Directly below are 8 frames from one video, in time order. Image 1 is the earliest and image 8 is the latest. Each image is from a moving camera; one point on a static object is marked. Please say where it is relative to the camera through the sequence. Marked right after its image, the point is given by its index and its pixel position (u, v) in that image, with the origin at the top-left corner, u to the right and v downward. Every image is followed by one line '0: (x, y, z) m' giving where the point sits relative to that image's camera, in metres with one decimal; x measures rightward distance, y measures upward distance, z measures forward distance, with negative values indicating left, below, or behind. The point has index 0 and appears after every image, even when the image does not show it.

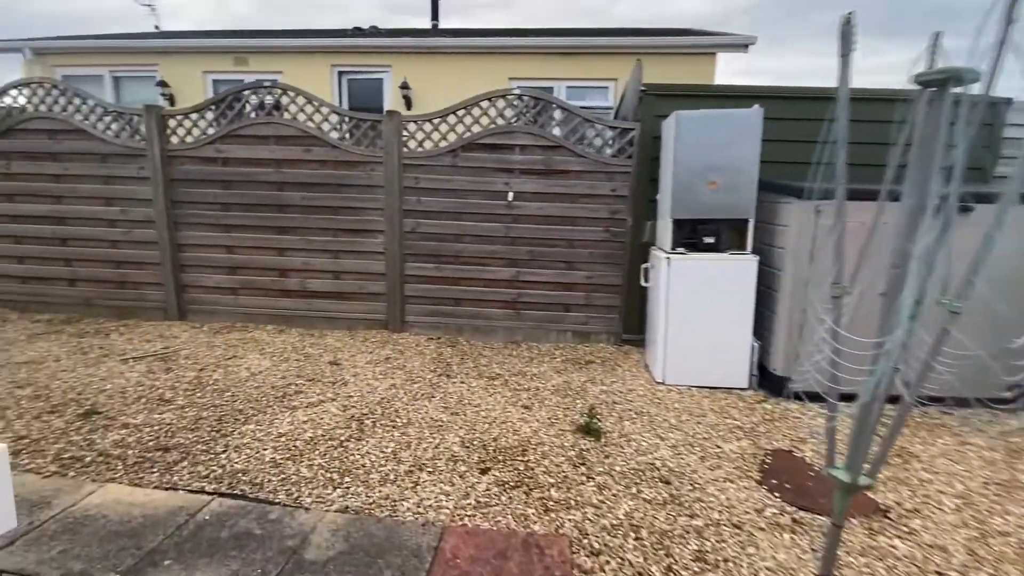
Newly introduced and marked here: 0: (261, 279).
0: (-2.3, +0.1, +4.5) m
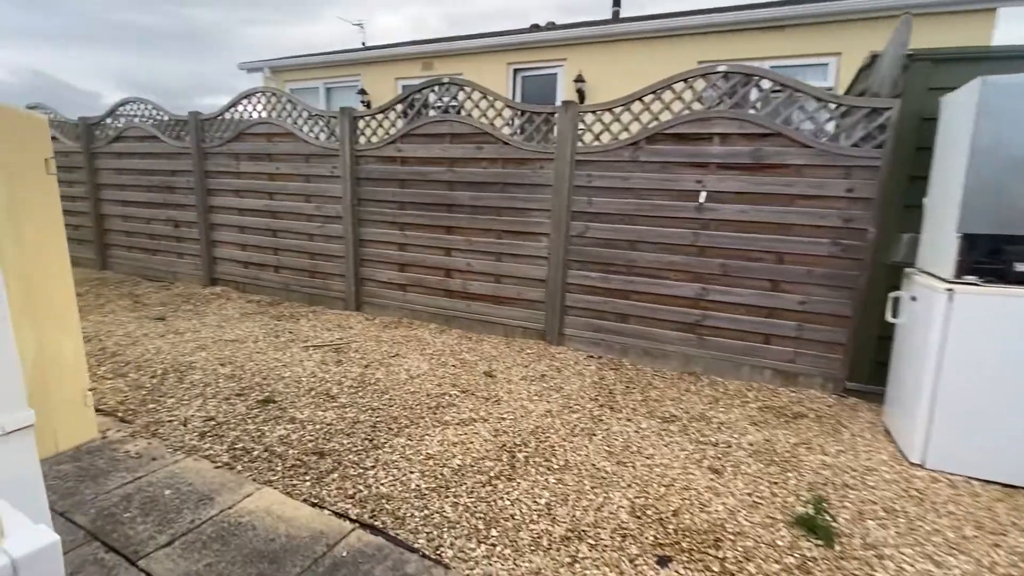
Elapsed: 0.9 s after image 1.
0: (-0.8, +0.1, +4.4) m
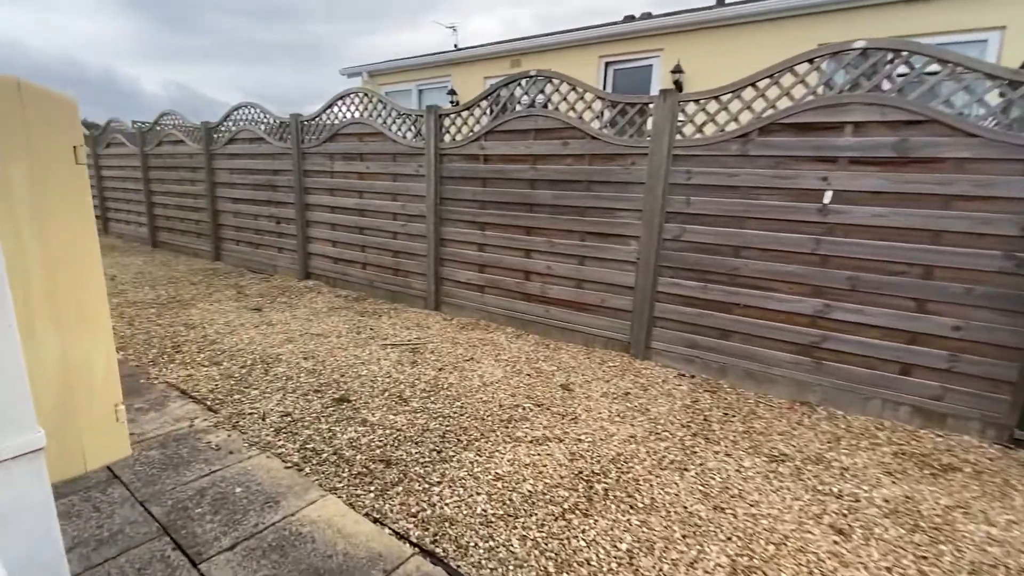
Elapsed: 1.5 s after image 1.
0: (0.0, +0.1, +4.3) m
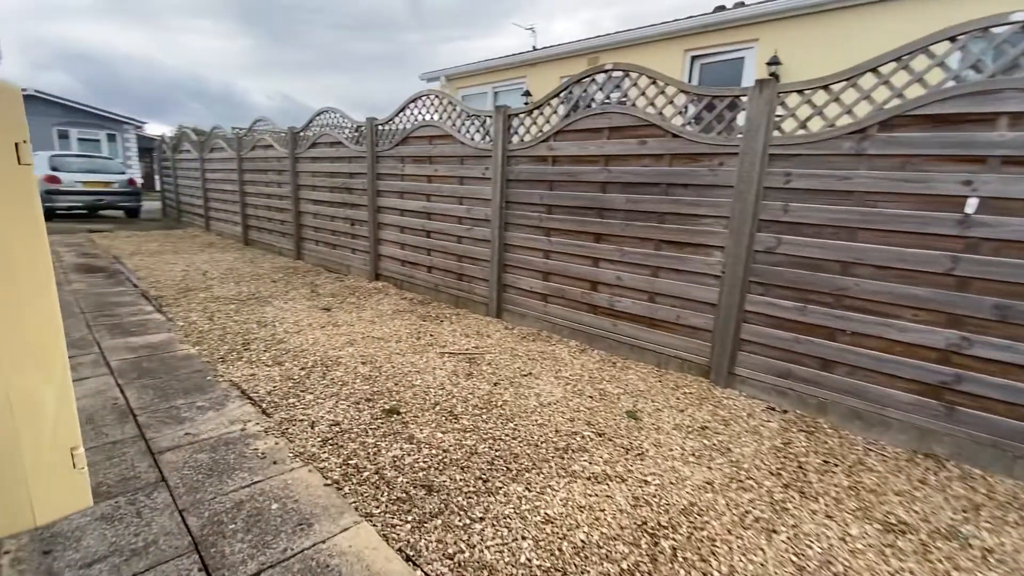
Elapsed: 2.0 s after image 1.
0: (+0.5, 0.0, +4.0) m
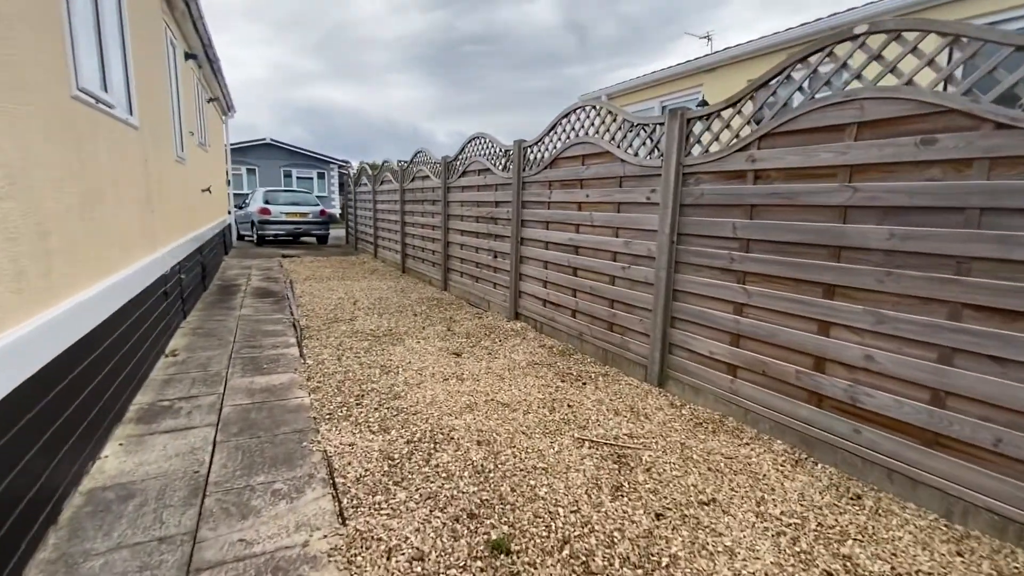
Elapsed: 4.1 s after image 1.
0: (+1.5, -0.4, +2.7) m
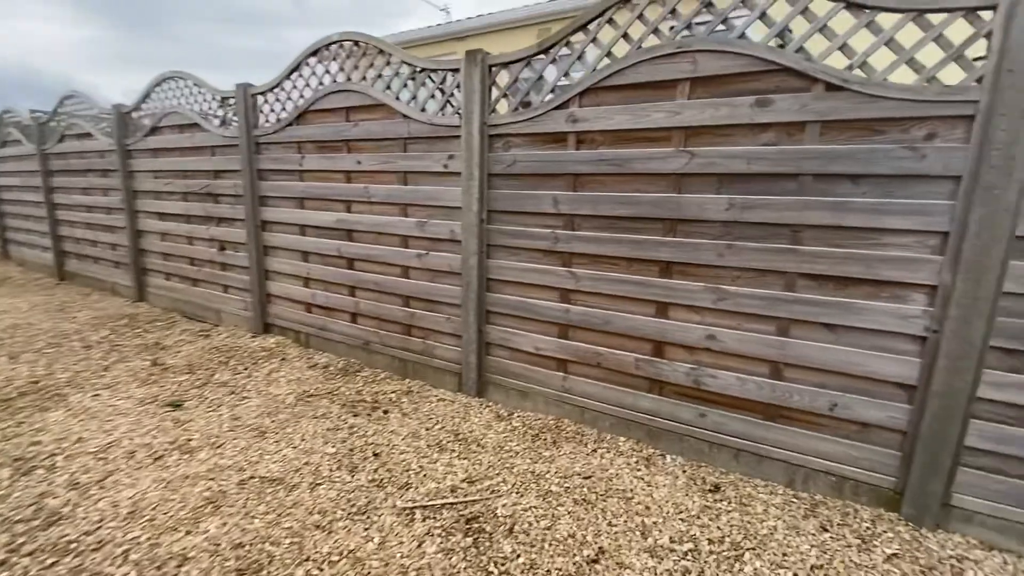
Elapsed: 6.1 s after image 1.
0: (+0.5, -0.3, +2.4) m
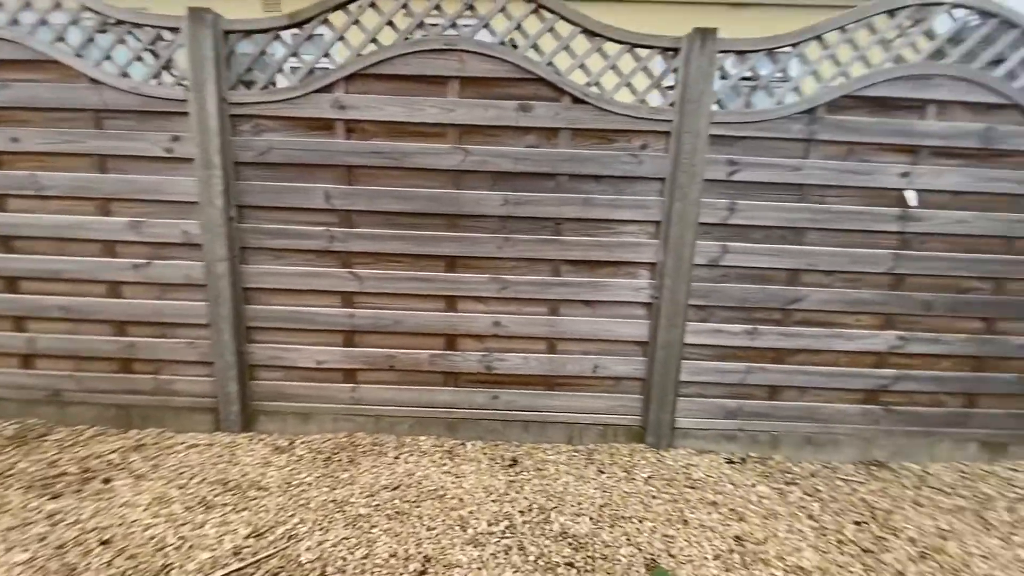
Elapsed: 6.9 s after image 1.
0: (-0.5, -0.3, +2.3) m
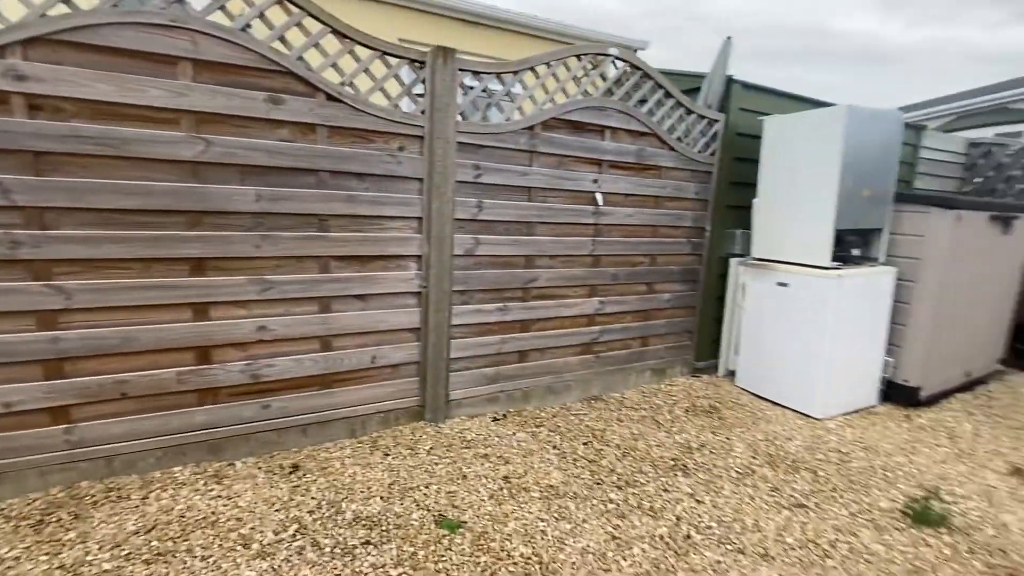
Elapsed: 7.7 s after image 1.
0: (-1.5, -0.4, +2.0) m
